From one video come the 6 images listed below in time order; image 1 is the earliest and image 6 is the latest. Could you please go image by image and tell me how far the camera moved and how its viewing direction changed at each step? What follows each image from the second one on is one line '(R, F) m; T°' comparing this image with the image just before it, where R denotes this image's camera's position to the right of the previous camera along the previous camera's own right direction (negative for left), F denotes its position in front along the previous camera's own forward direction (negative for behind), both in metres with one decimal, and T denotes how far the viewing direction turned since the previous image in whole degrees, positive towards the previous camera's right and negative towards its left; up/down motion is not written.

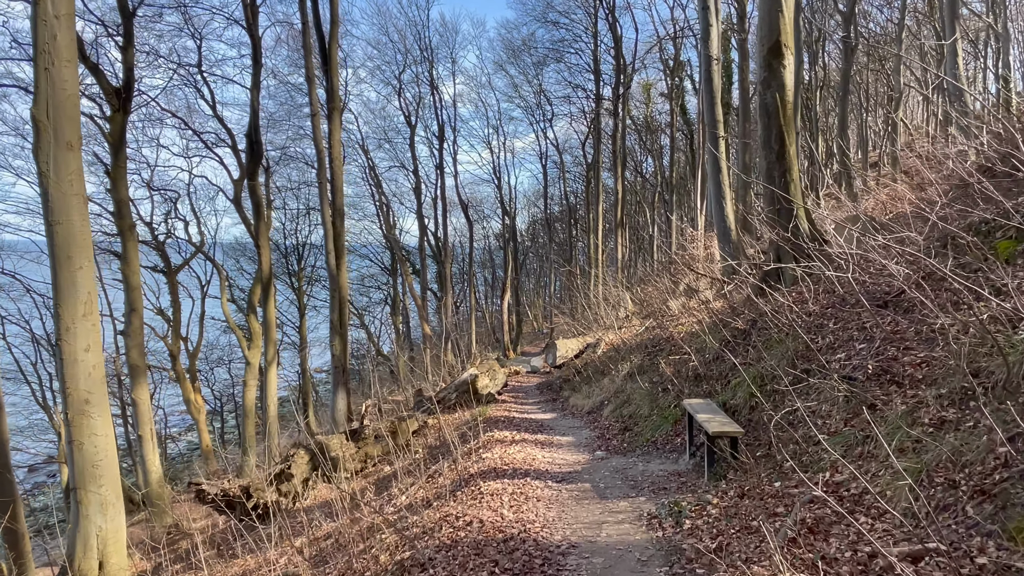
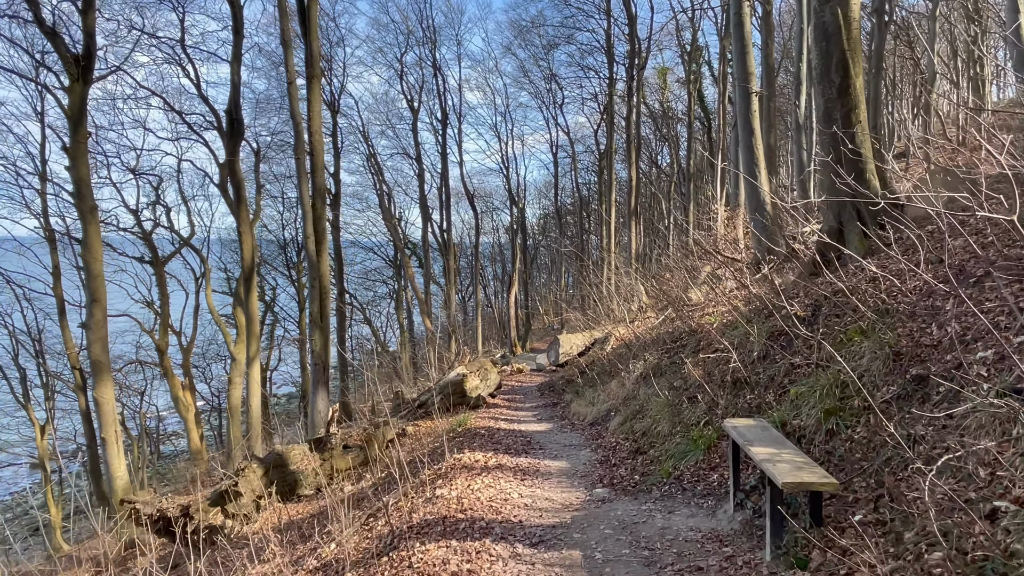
(+0.3, +1.5) m; -1°
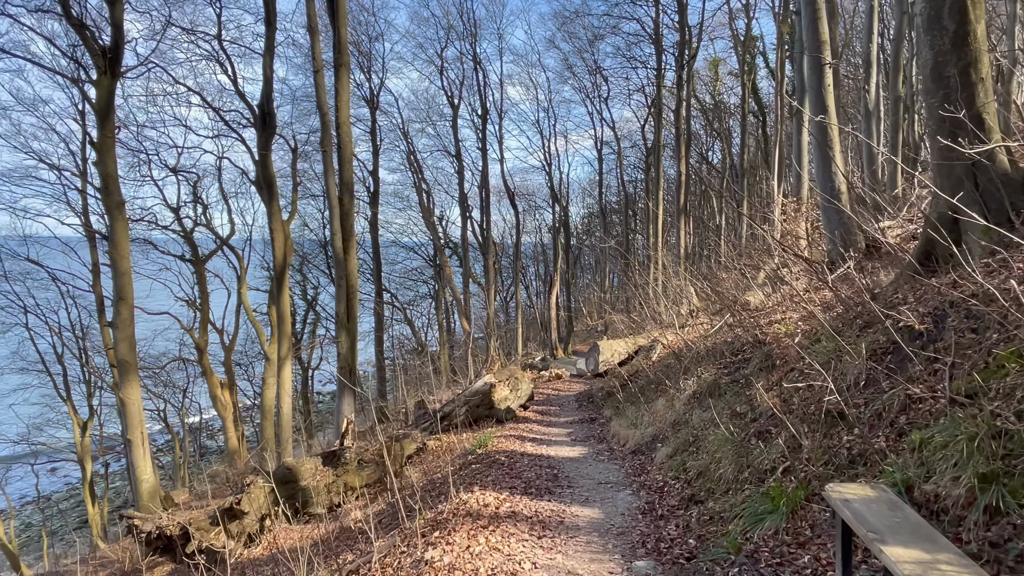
(+0.1, +0.9) m; -4°
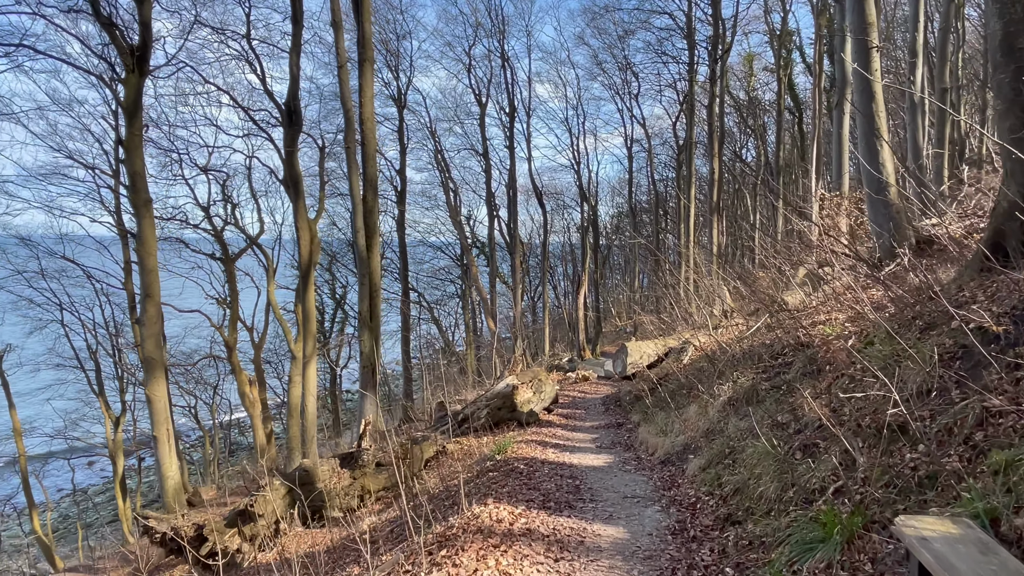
(+0.1, +0.3) m; -3°
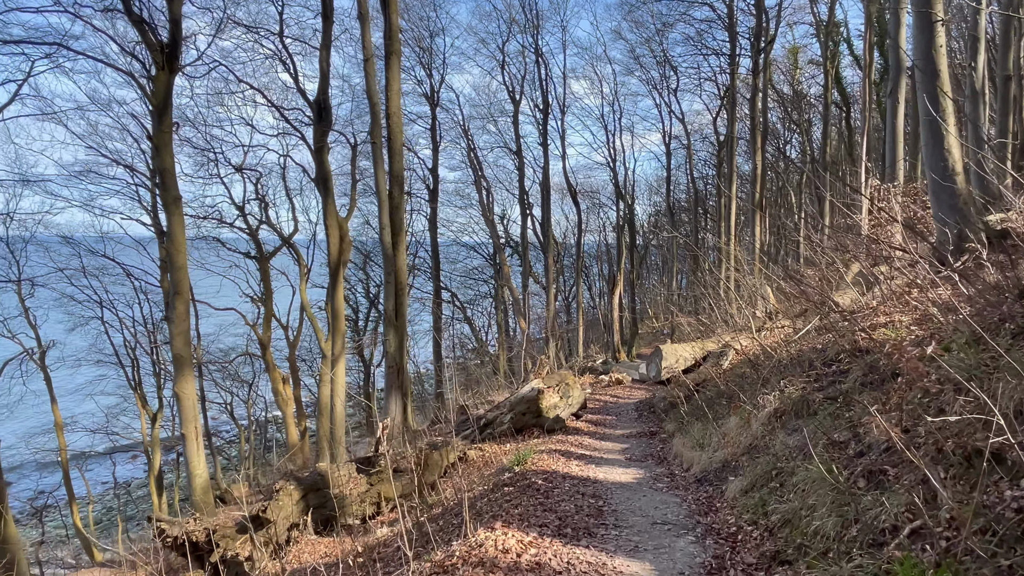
(+0.1, +0.4) m; -3°
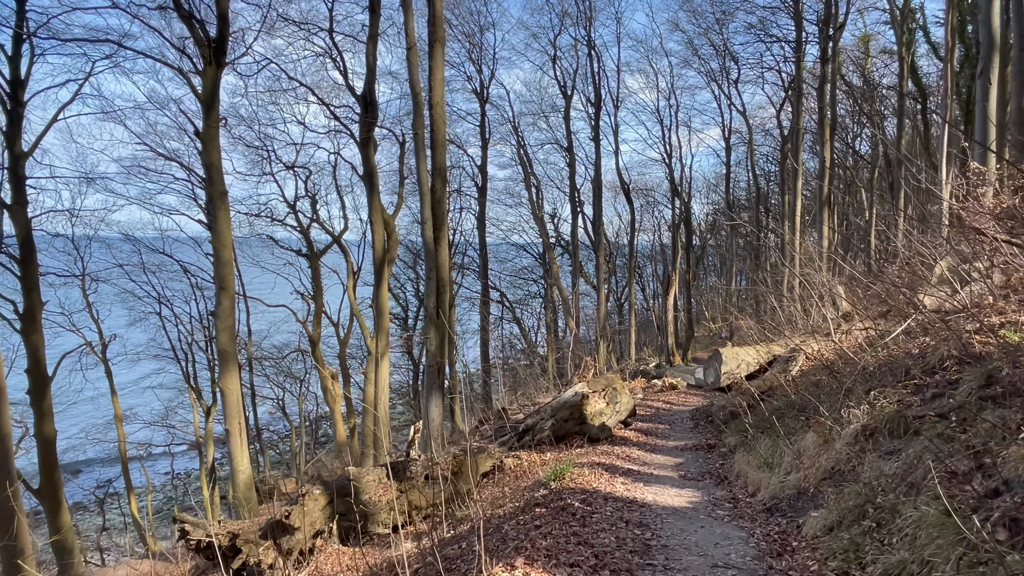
(+0.1, +0.6) m; -5°
